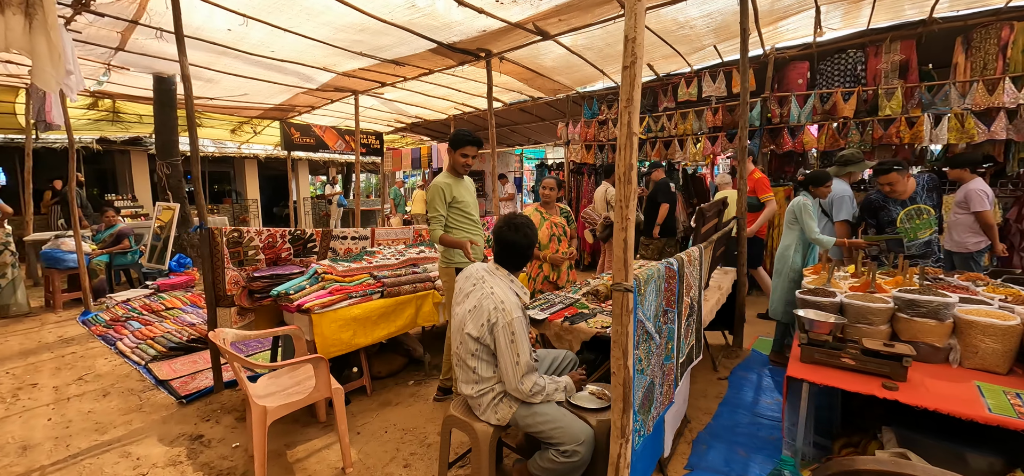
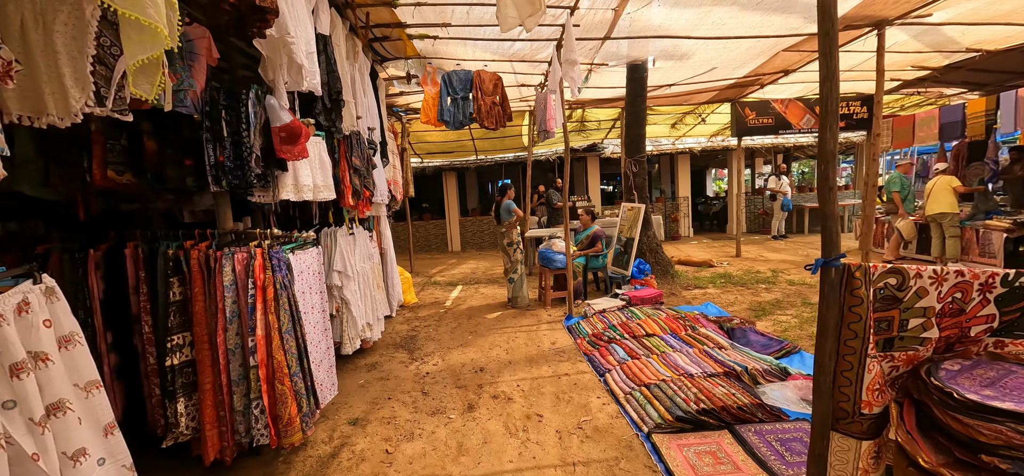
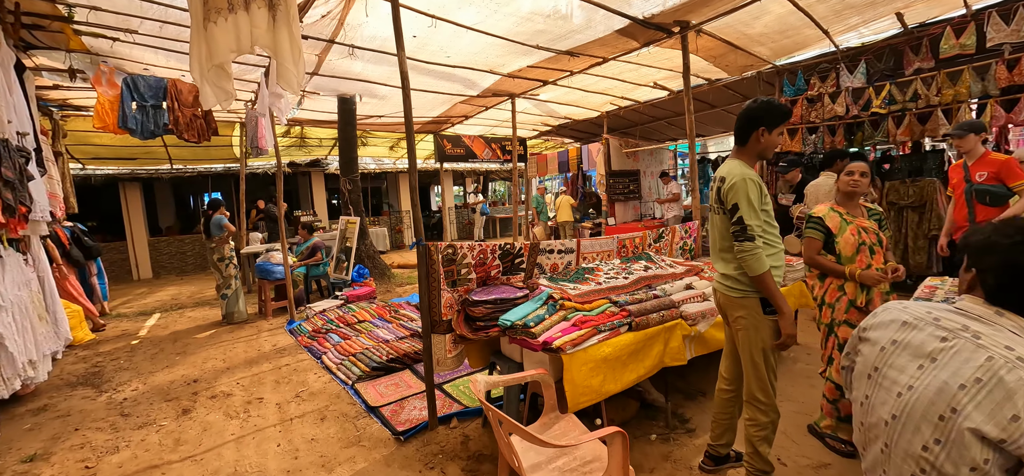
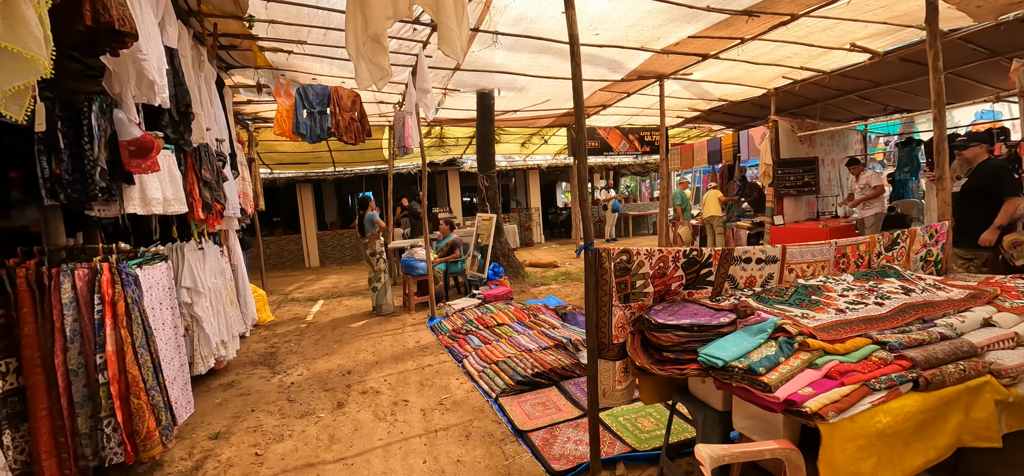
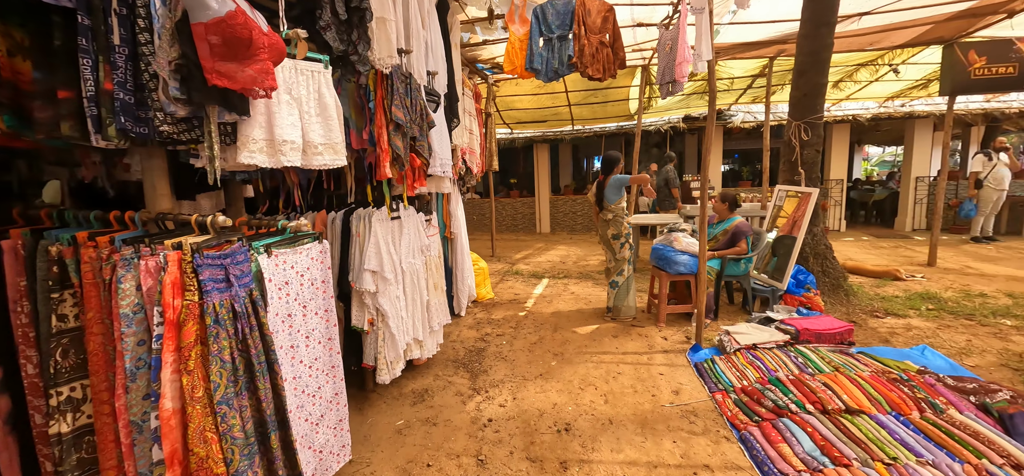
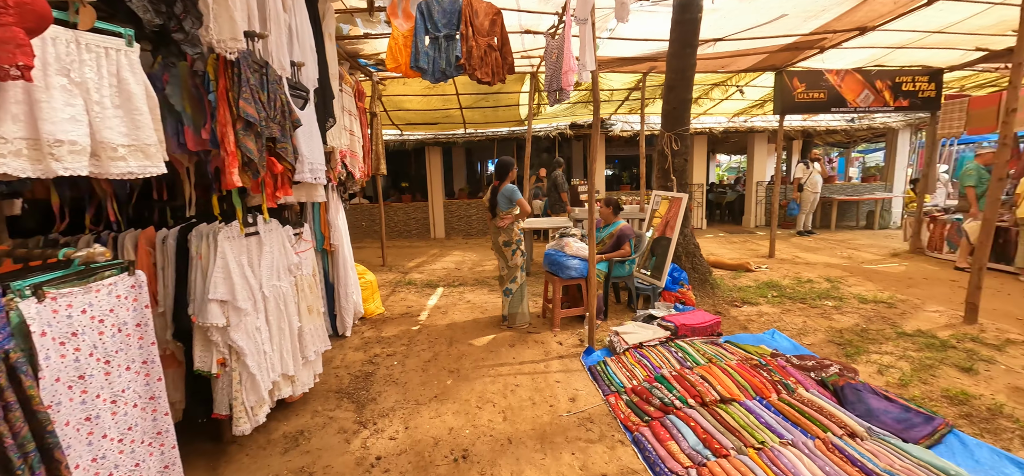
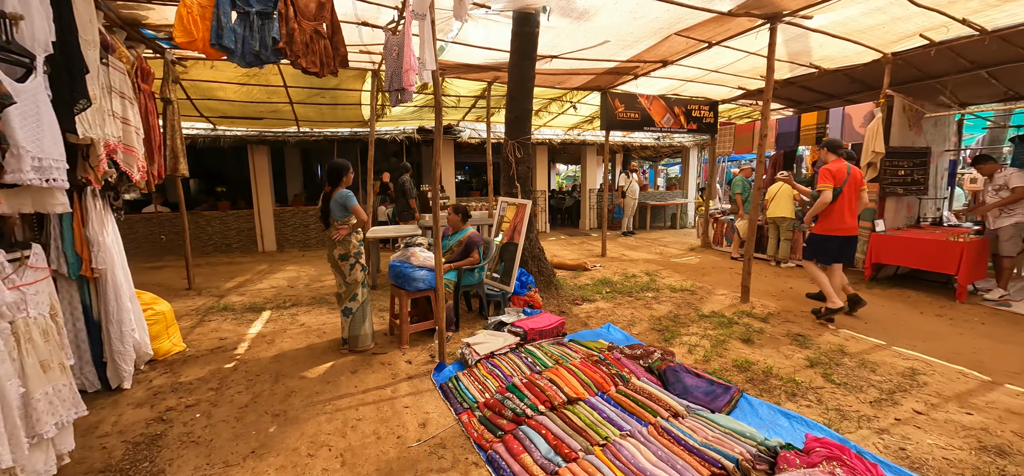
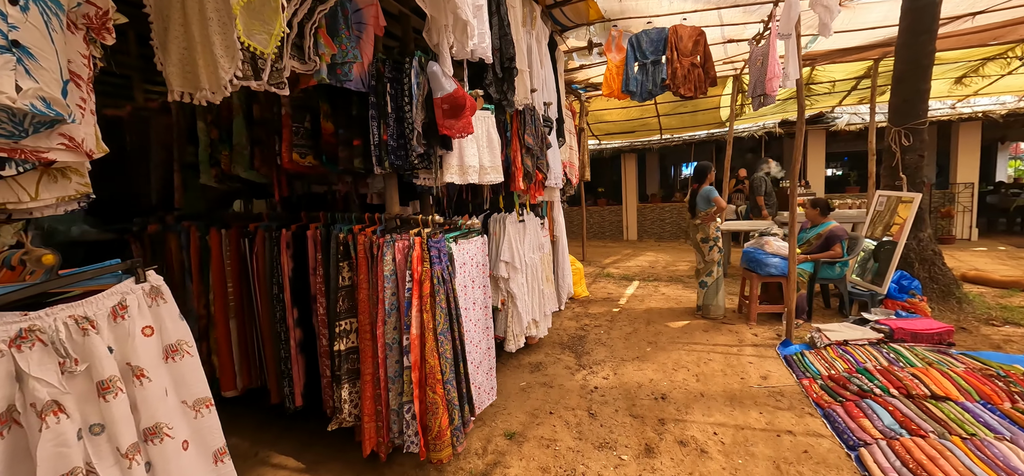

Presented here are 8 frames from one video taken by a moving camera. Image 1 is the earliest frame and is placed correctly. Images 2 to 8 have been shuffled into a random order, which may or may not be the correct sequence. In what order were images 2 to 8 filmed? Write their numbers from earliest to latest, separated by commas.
3, 4, 2, 8, 5, 6, 7
